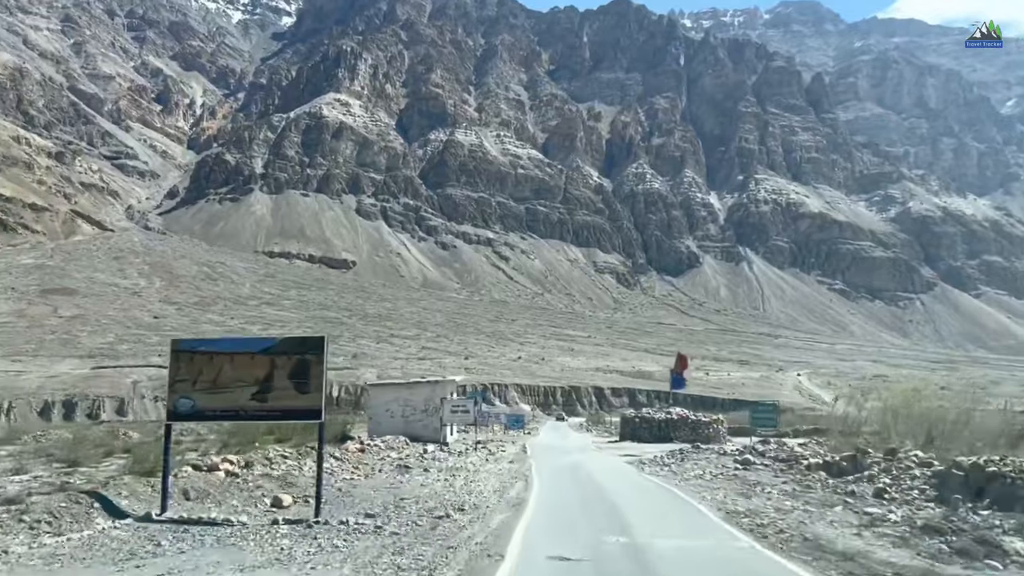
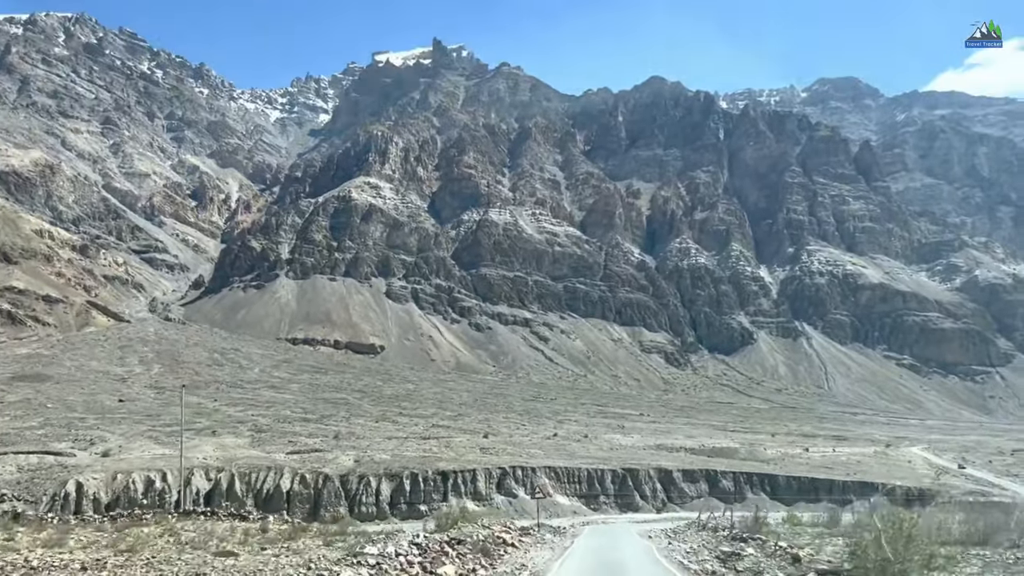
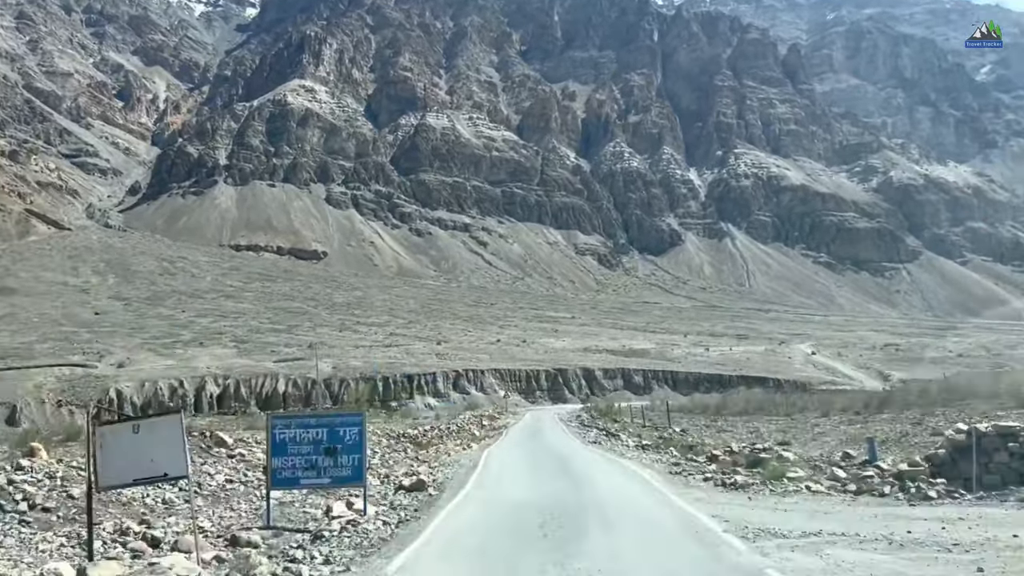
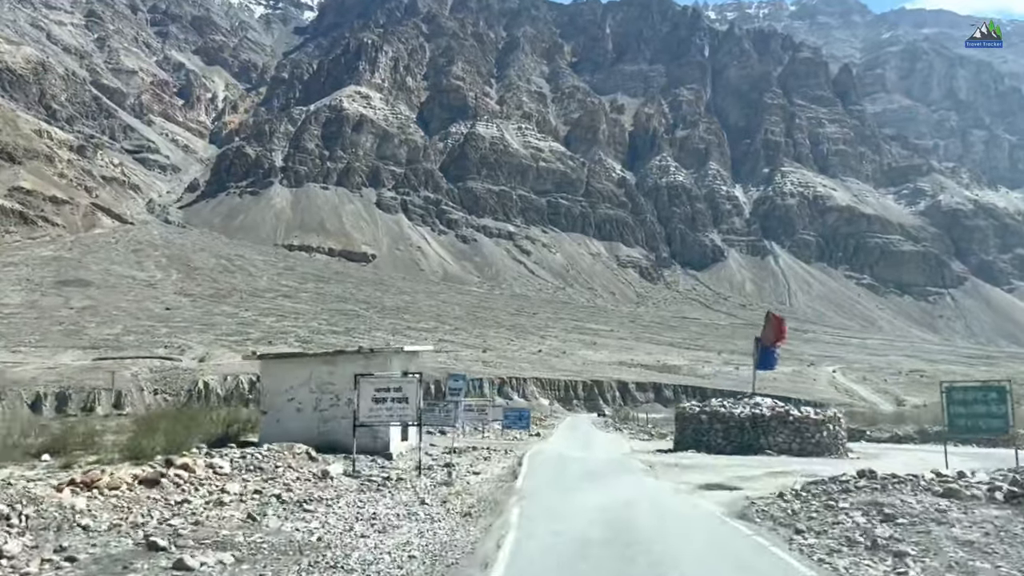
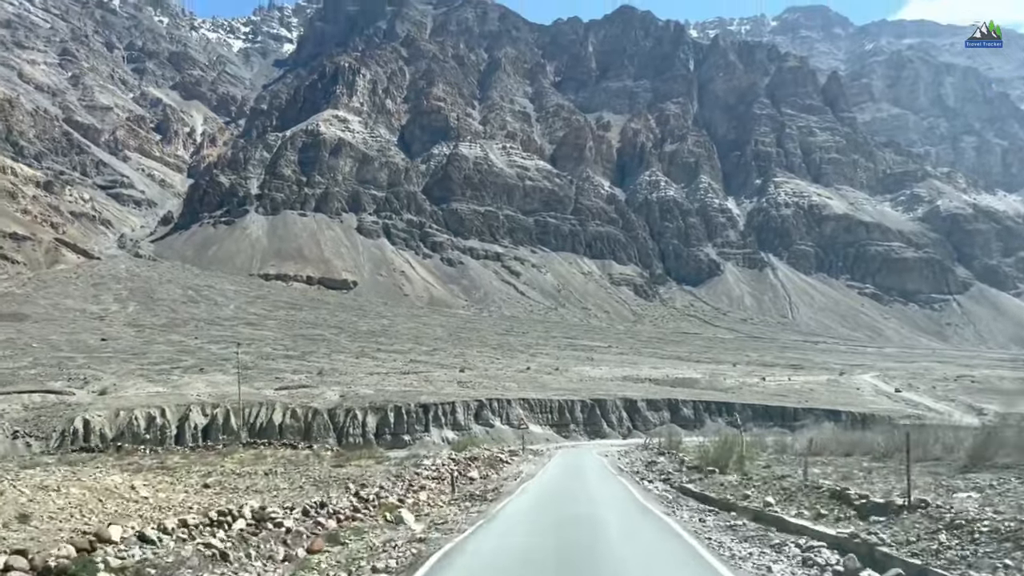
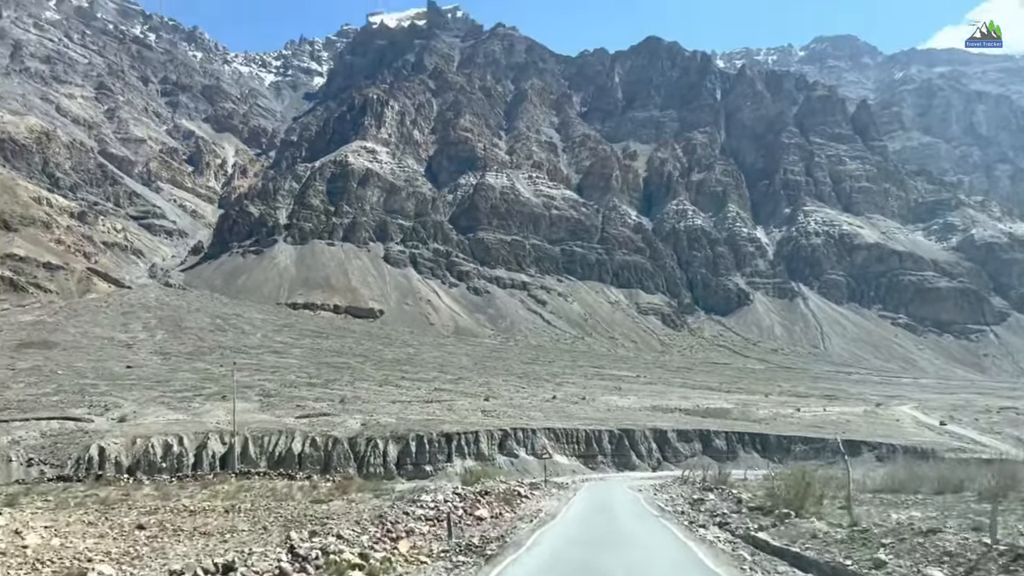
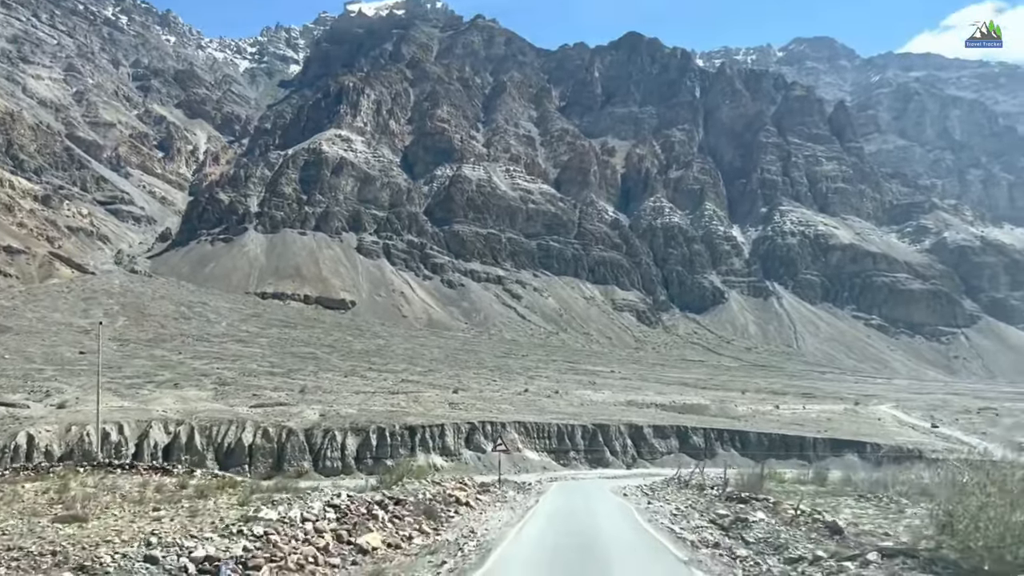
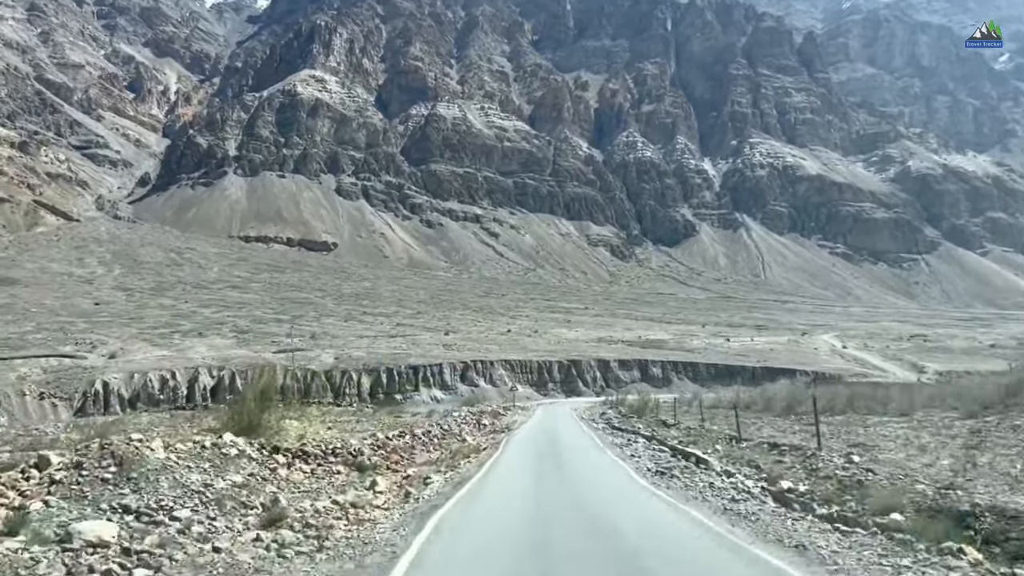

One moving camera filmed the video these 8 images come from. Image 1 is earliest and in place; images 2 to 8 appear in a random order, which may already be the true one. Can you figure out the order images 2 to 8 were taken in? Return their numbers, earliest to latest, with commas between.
4, 3, 8, 5, 6, 2, 7
